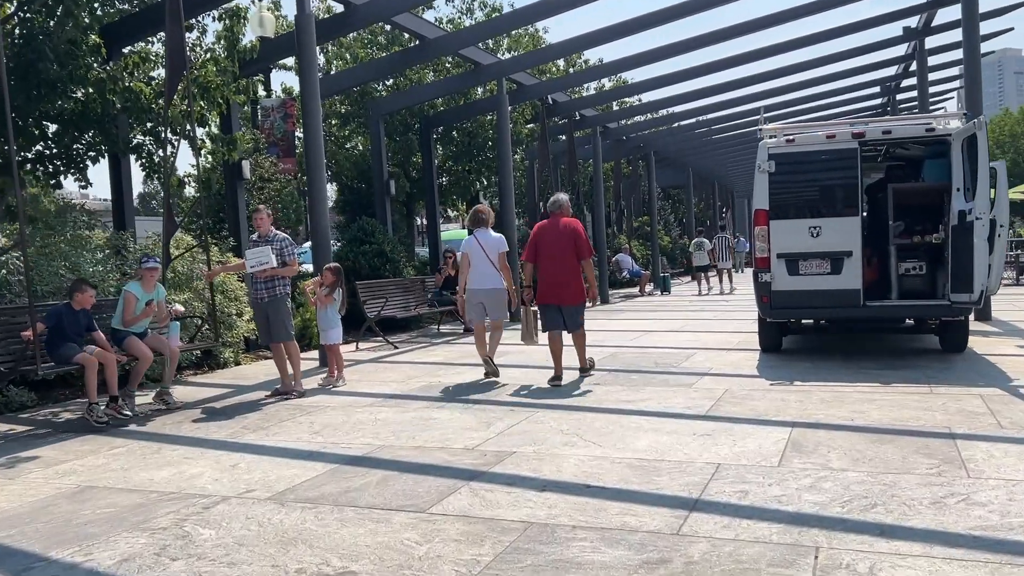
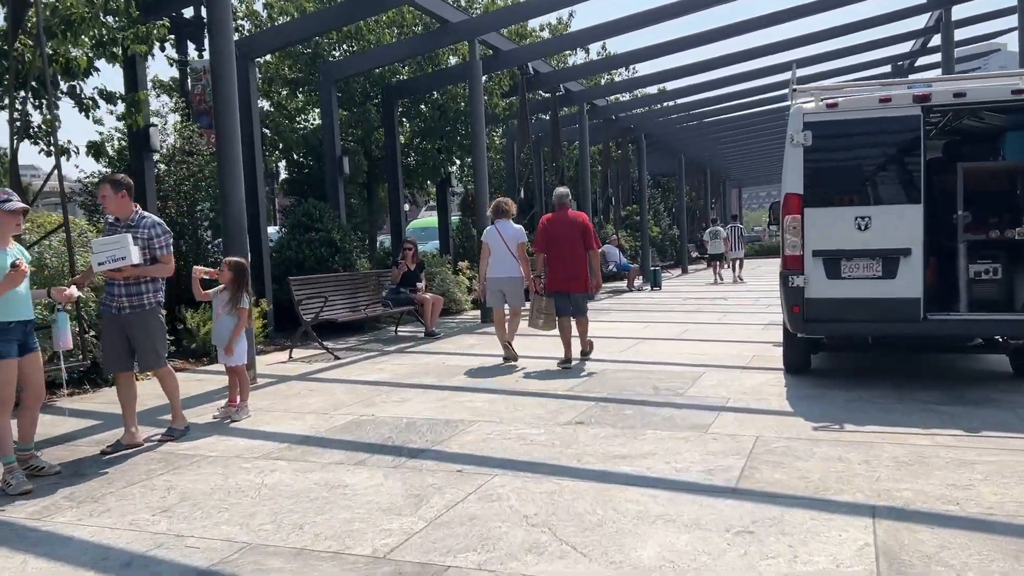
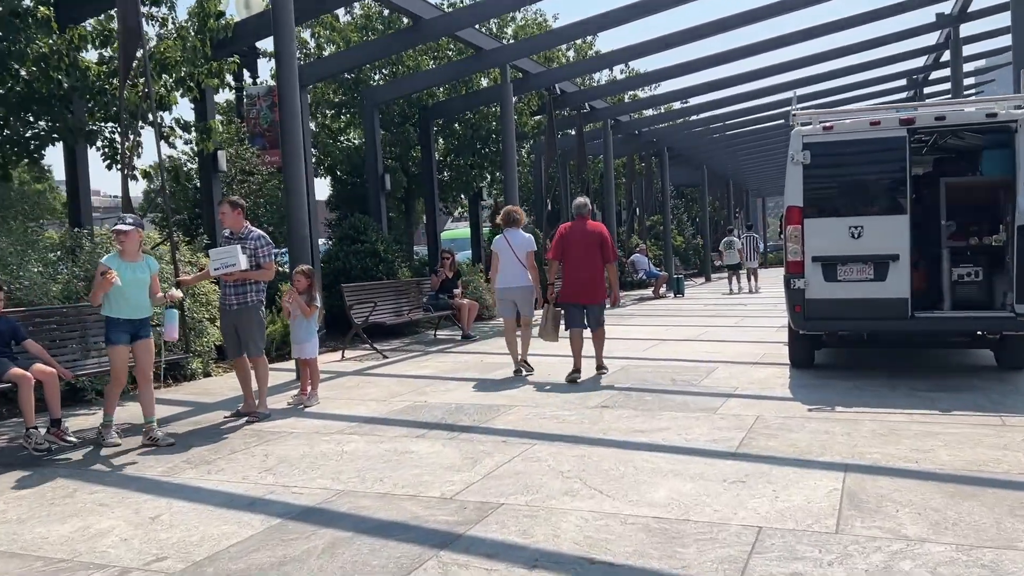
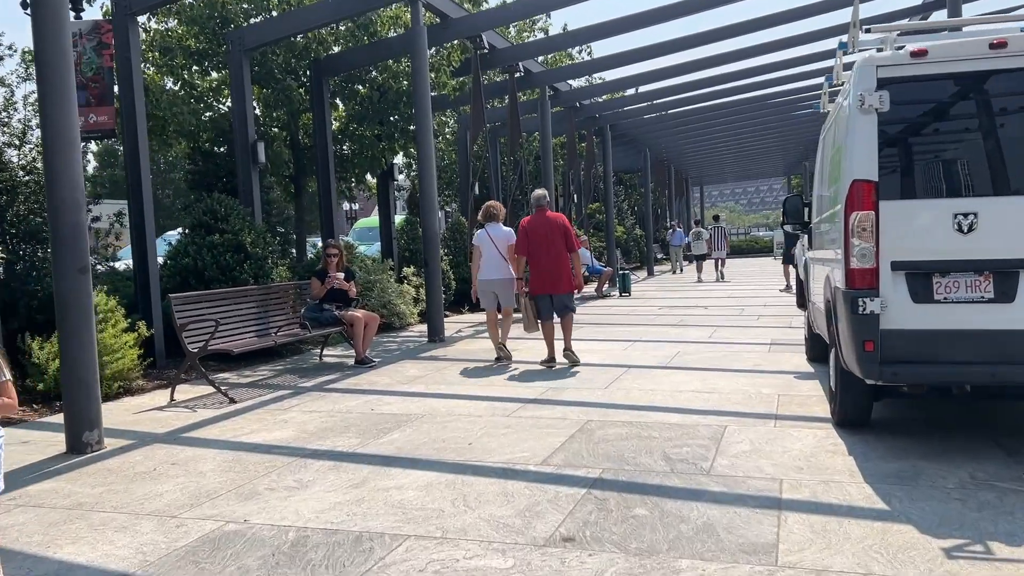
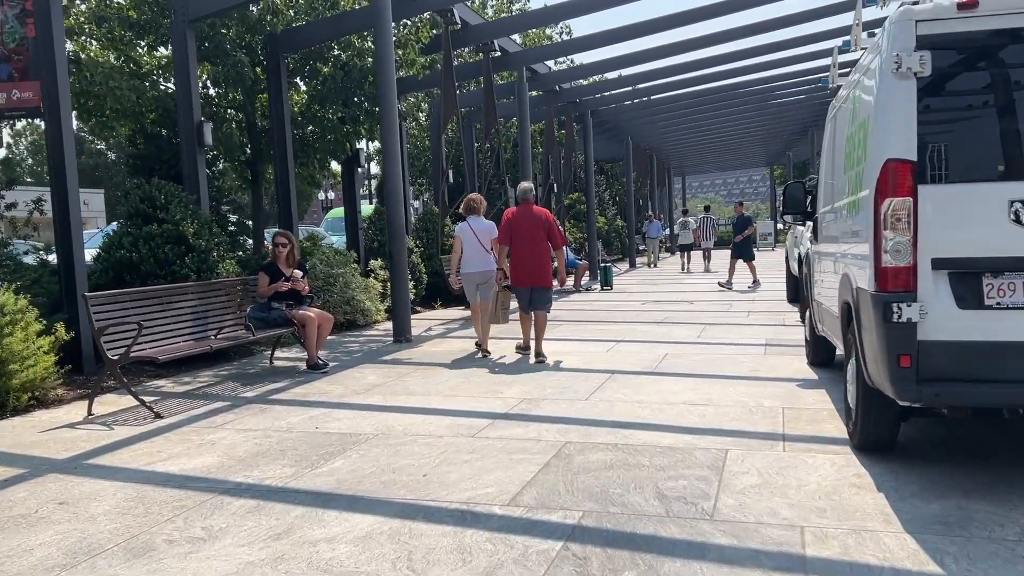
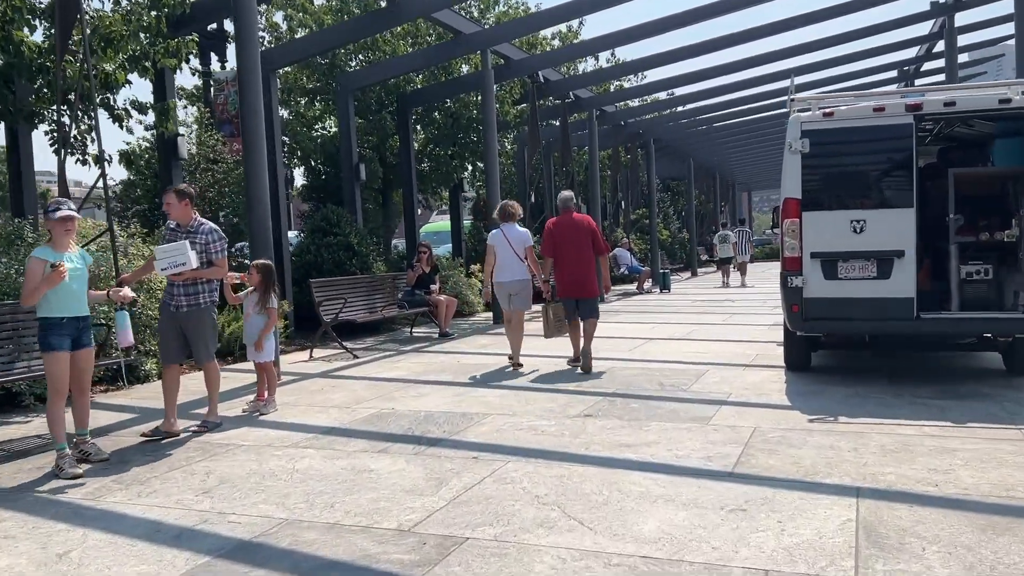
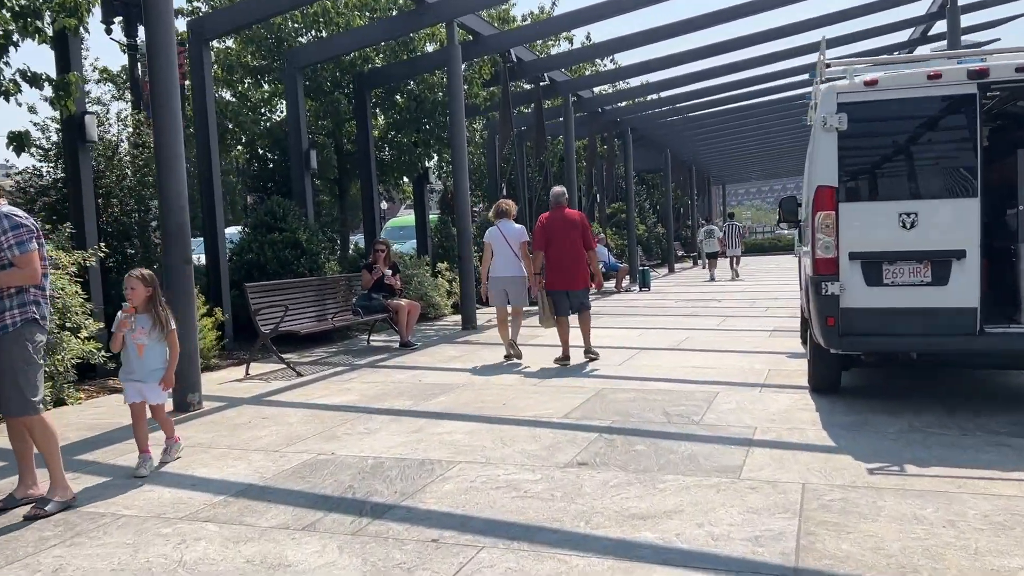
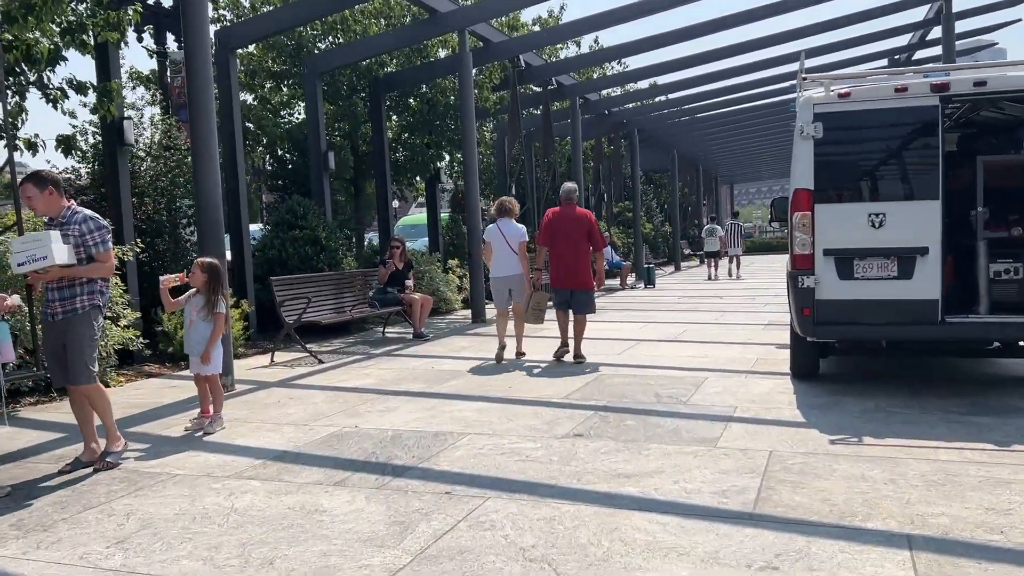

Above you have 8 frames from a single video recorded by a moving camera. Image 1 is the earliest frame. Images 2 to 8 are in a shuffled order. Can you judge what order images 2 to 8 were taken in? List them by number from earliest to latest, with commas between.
3, 6, 2, 8, 7, 4, 5
